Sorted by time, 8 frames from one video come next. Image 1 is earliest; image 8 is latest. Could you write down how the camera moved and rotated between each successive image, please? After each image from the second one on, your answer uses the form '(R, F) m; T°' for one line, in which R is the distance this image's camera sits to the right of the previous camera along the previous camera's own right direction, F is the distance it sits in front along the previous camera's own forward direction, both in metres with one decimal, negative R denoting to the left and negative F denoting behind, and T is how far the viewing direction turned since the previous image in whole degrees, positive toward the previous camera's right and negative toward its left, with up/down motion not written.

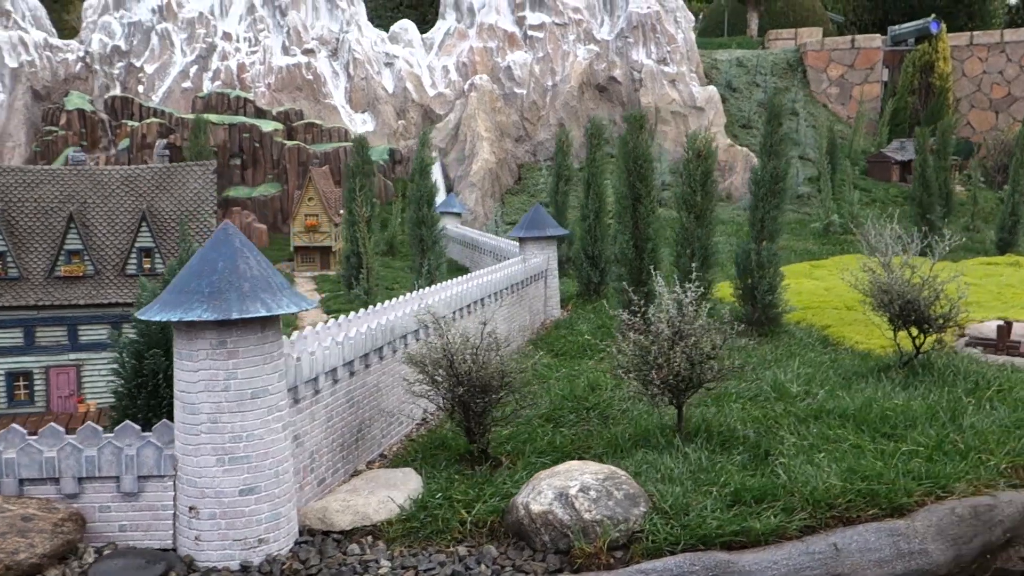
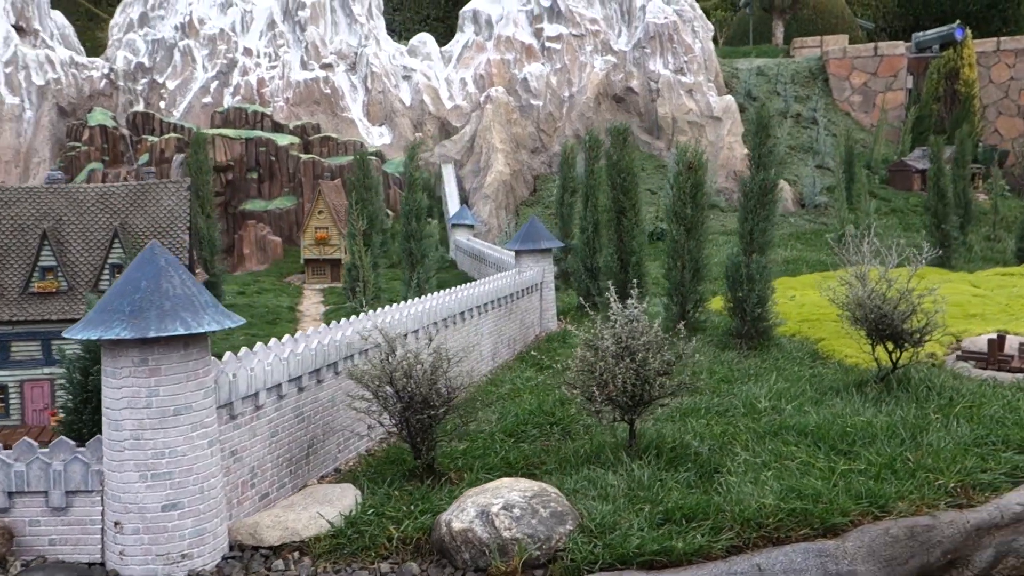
(+0.9, 0.0) m; -2°
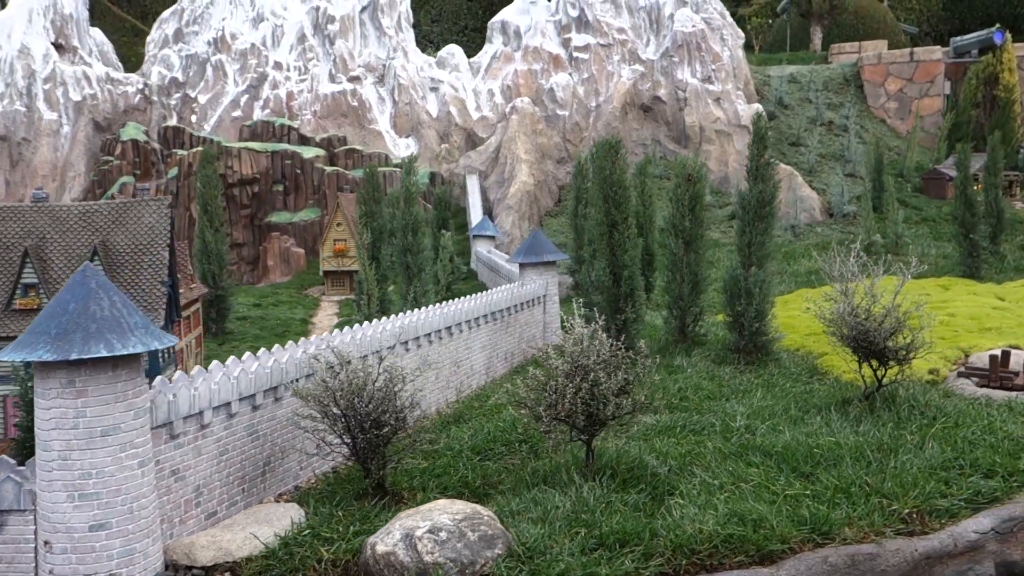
(+0.9, +0.1) m; -3°
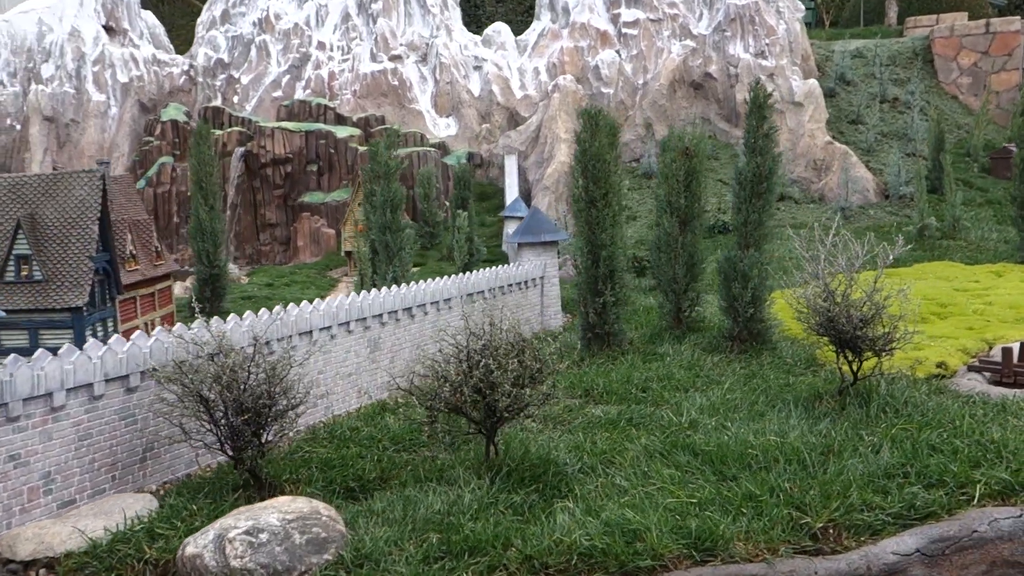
(+1.7, +1.0) m; -5°
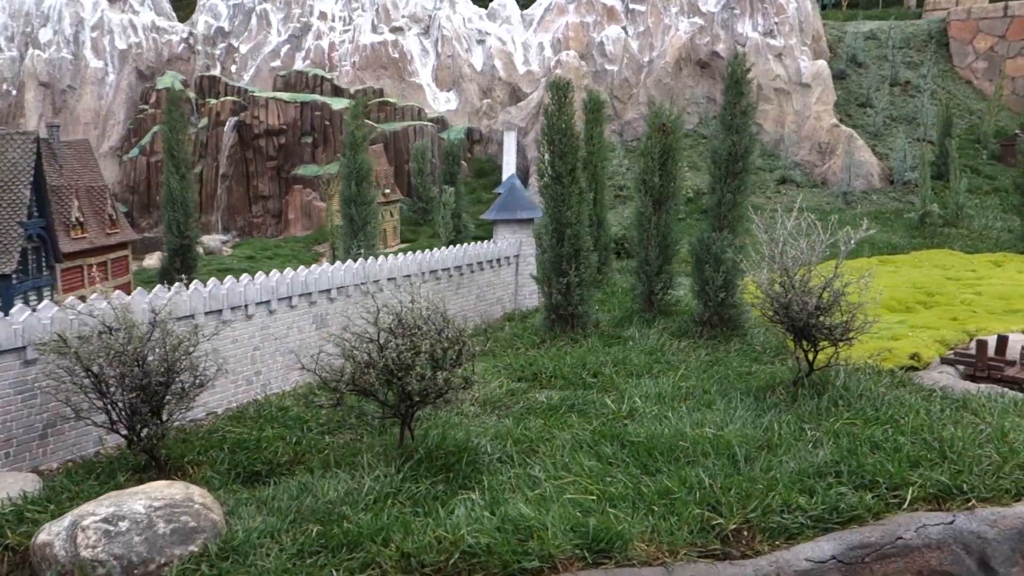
(+0.8, +0.5) m; -1°
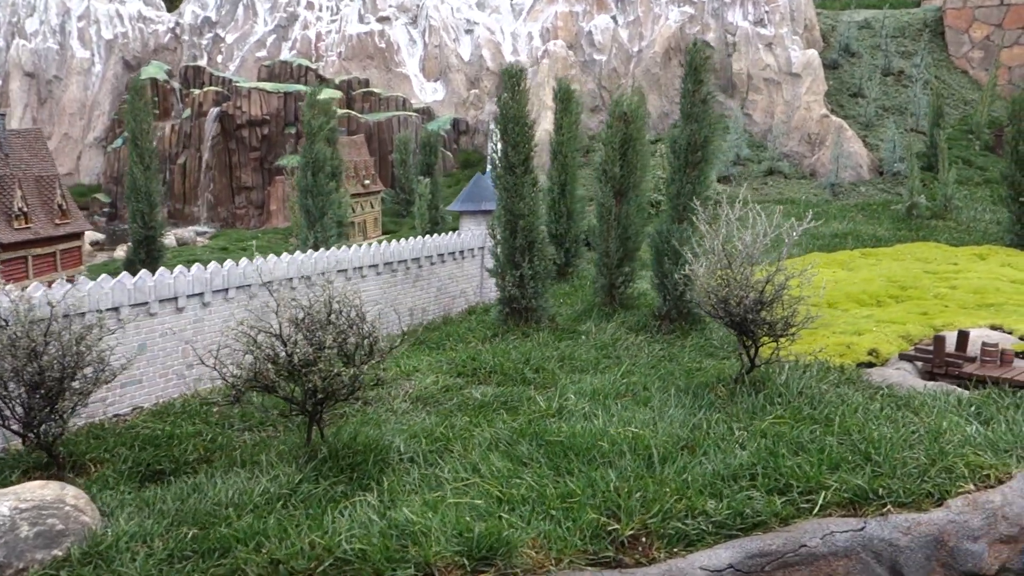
(+0.8, +0.3) m; -1°
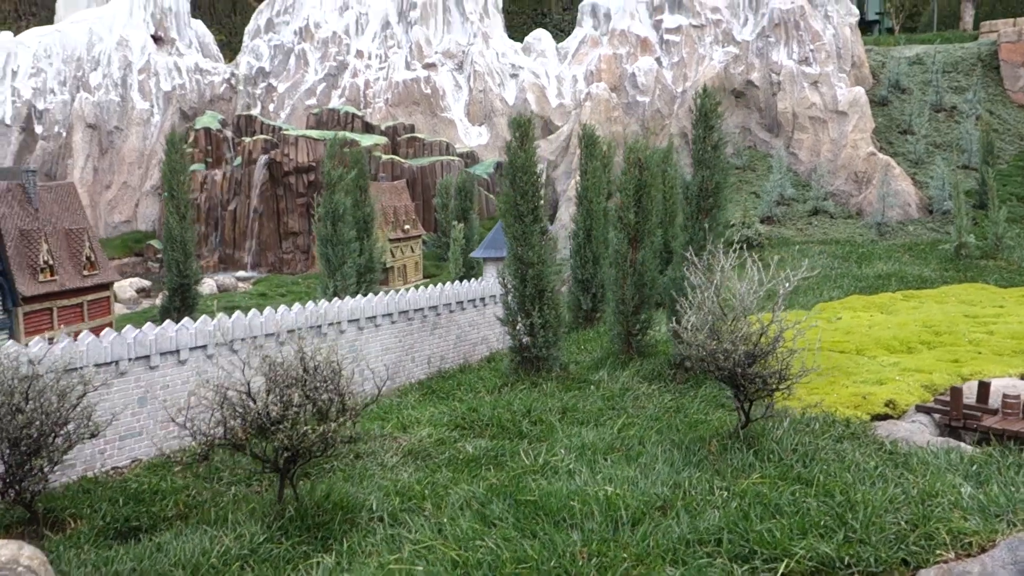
(+0.7, +0.1) m; -4°
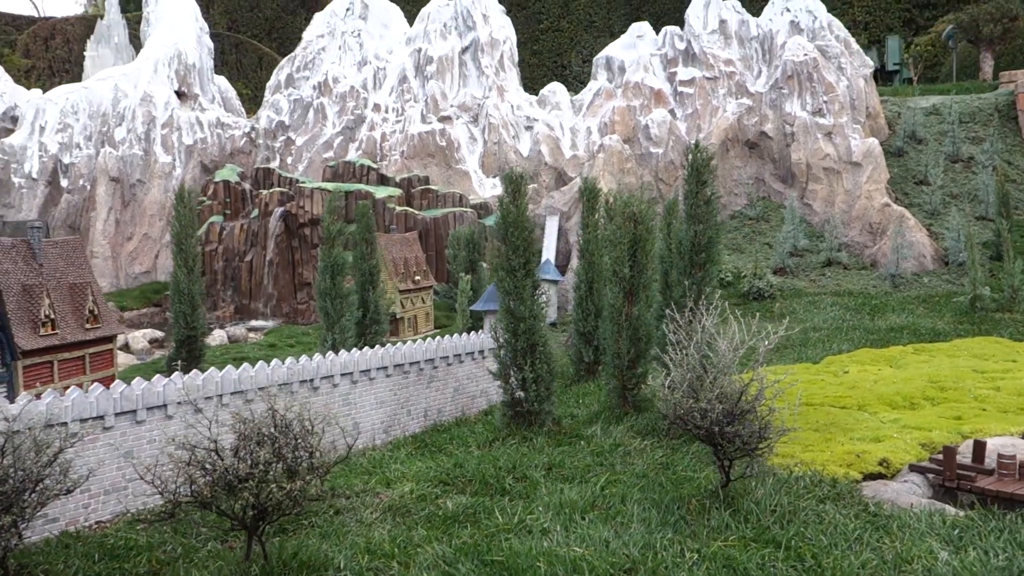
(+0.5, 0.0) m; -2°
